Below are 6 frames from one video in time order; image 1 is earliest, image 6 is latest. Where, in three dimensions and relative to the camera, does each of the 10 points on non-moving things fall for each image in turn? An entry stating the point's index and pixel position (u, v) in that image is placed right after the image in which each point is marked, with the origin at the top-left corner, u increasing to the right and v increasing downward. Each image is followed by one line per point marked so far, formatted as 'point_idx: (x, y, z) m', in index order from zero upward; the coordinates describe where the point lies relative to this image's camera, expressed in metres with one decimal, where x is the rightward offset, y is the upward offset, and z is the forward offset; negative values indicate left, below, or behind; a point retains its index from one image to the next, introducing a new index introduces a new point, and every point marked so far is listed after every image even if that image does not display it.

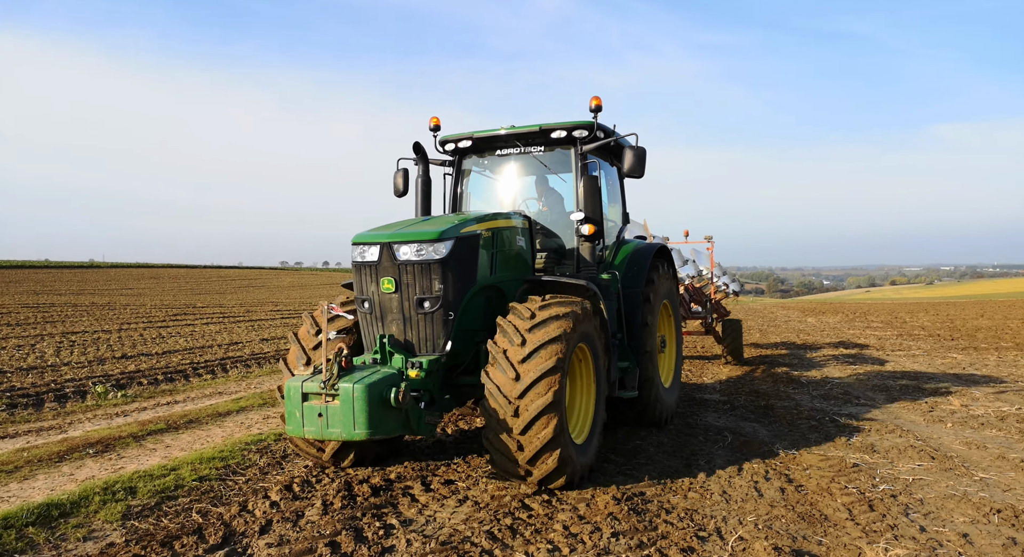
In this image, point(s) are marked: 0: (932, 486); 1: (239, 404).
0: (+2.6, -1.3, +4.3) m
1: (-2.6, -1.2, +6.7) m
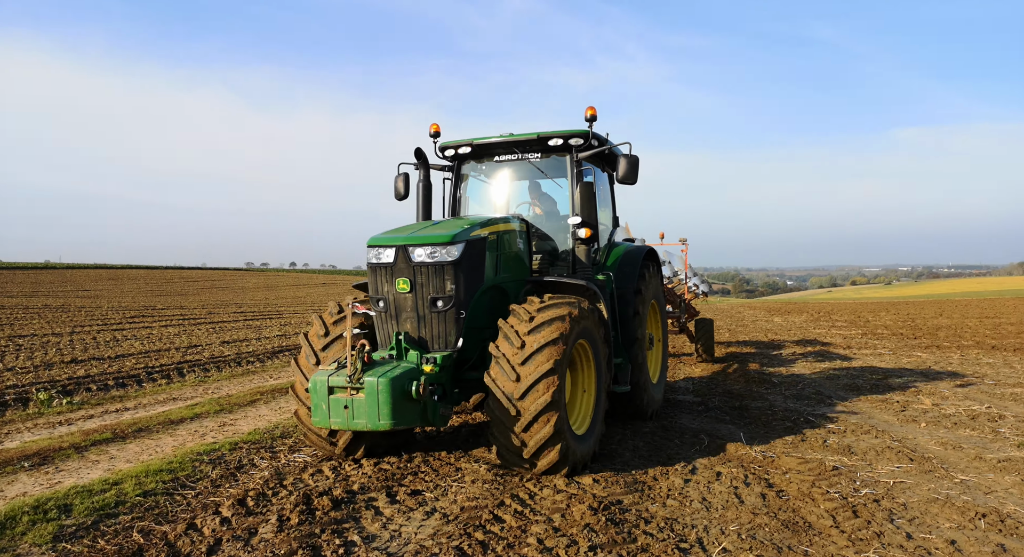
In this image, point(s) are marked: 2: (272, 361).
0: (+2.4, -1.3, +4.2) m
1: (-2.9, -1.2, +6.4) m
2: (-3.6, -1.2, +10.6) m
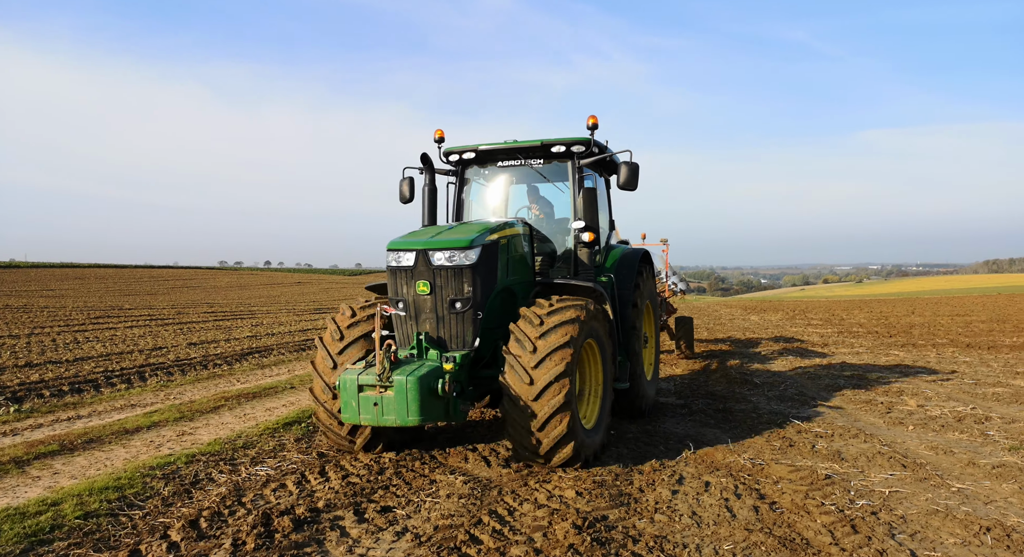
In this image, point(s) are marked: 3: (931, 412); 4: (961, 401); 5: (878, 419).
0: (+2.3, -1.3, +4.0) m
1: (-3.1, -1.2, +6.0) m
2: (-3.9, -1.2, +10.2) m
3: (+4.1, -1.3, +6.9) m
4: (+4.9, -1.3, +7.7) m
5: (+3.4, -1.3, +6.7) m
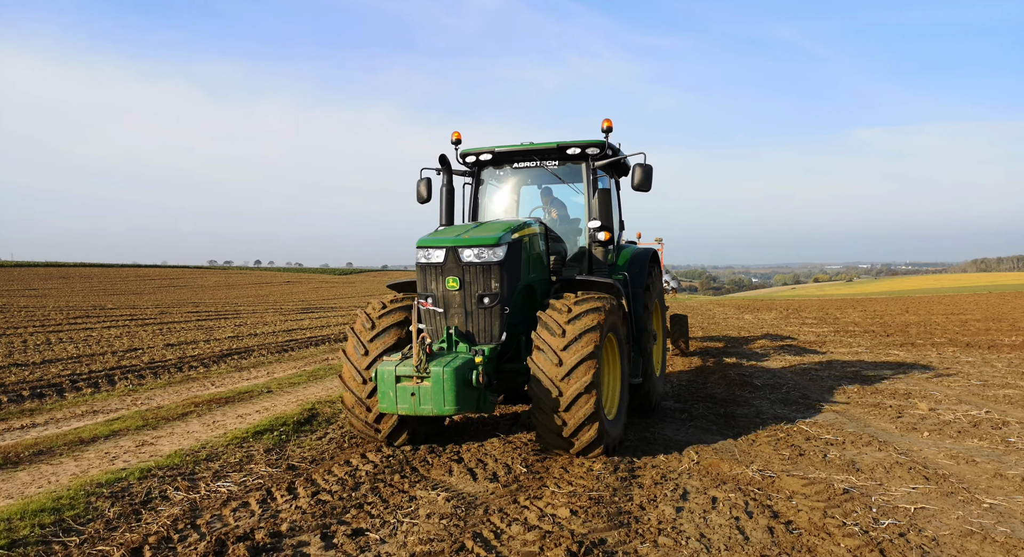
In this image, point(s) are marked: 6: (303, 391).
0: (+2.2, -1.2, +3.6) m
1: (-3.1, -1.2, +5.6) m
2: (-4.0, -1.2, +9.7) m
3: (+4.0, -1.3, +6.6) m
4: (+4.8, -1.3, +7.4) m
5: (+3.3, -1.3, +6.3) m
6: (-2.2, -1.2, +7.6) m
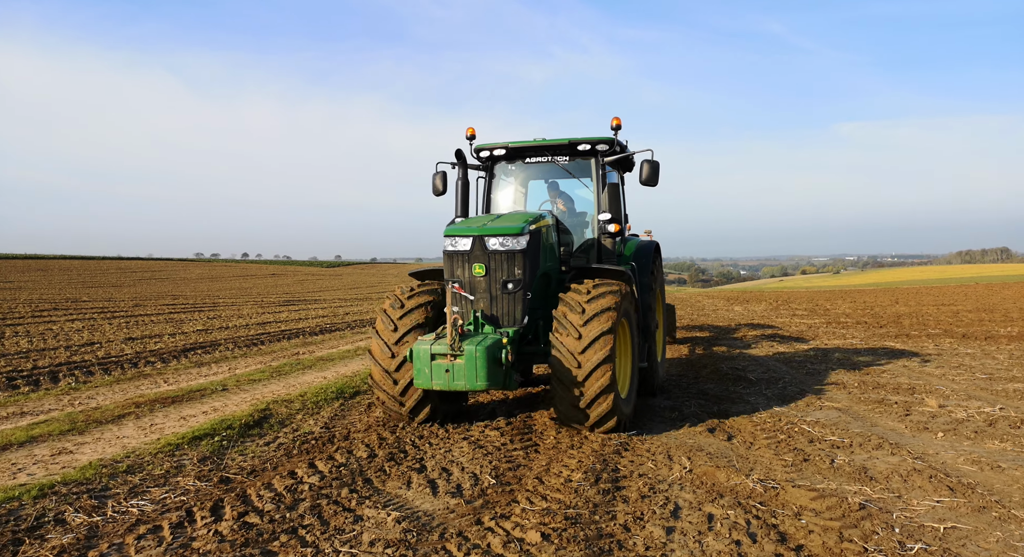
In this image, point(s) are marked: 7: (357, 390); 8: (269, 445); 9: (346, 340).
0: (+2.0, -1.1, +3.1) m
1: (-3.3, -1.1, +4.9) m
2: (-4.3, -1.1, +9.1) m
3: (+3.8, -1.2, +6.0) m
4: (+4.6, -1.2, +6.9) m
5: (+3.1, -1.2, +5.8) m
6: (-2.5, -1.1, +7.0) m
7: (-1.6, -1.1, +7.1) m
8: (-1.6, -1.1, +4.8) m
9: (-3.0, -1.1, +12.8) m
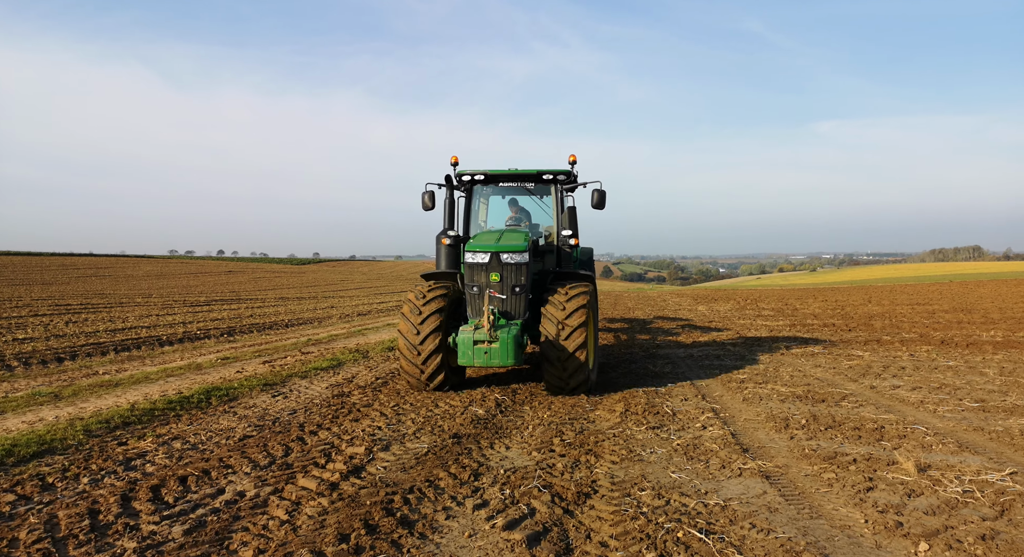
0: (+0.6, -1.1, +0.8) m
1: (-4.8, -1.1, +2.5) m
2: (-5.9, -1.1, +6.6) m
3: (+2.3, -1.2, +3.8) m
4: (+3.1, -1.2, +4.6) m
5: (+1.7, -1.2, +3.5) m
6: (-4.0, -1.1, +4.5) m
7: (-3.1, -1.1, +4.7) m
8: (-3.1, -1.1, +2.4) m
9: (-4.6, -1.1, +10.4) m
